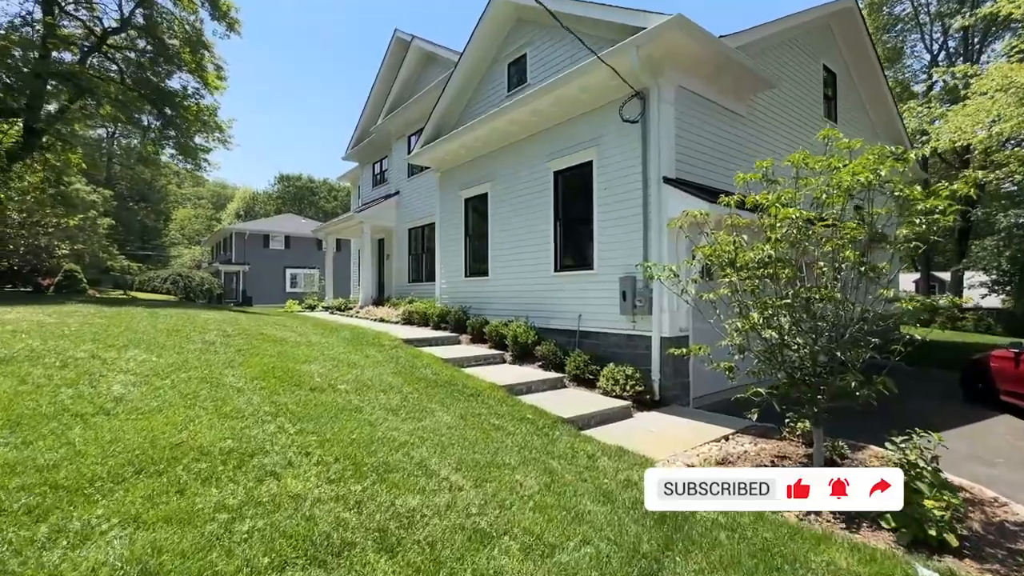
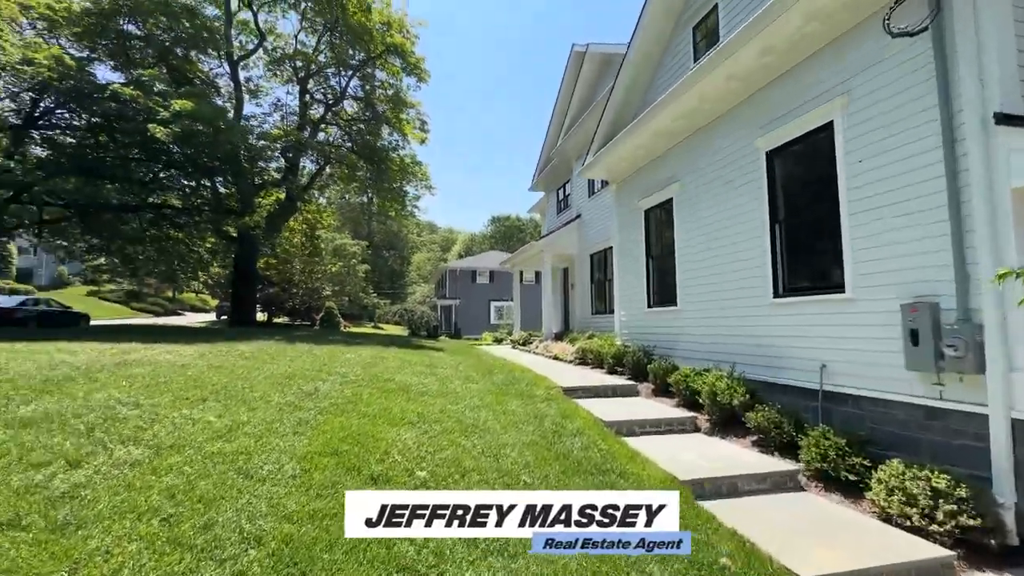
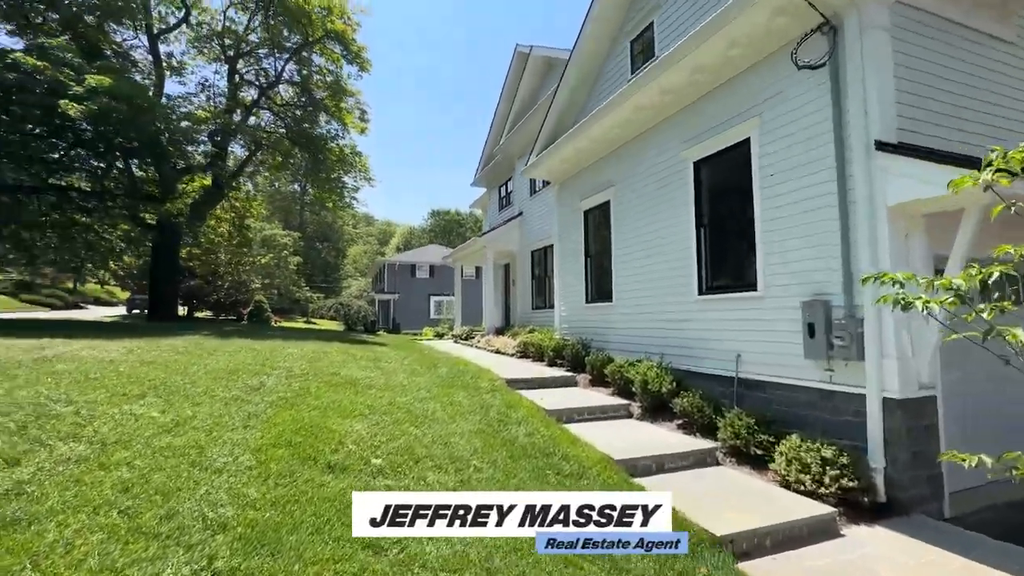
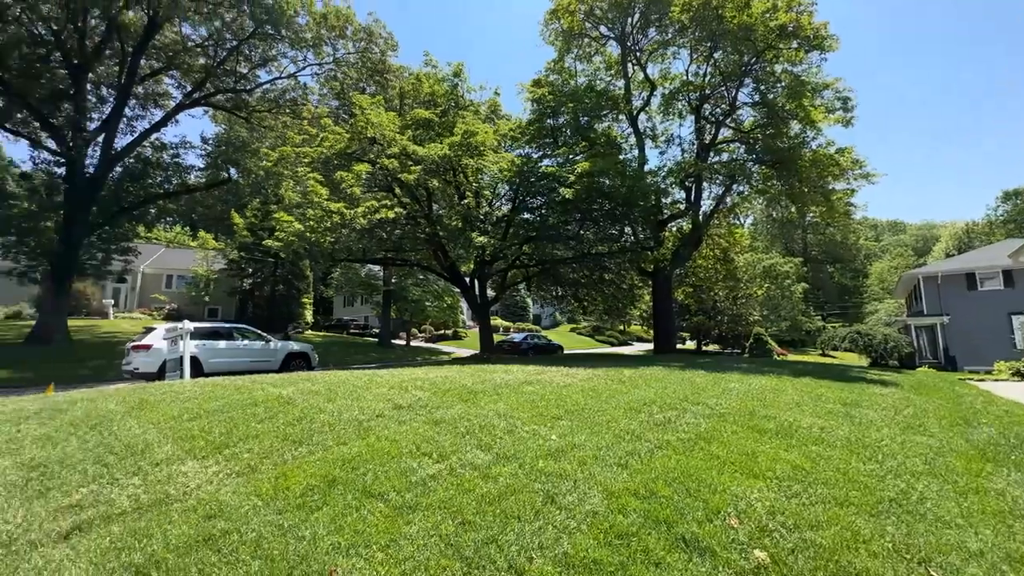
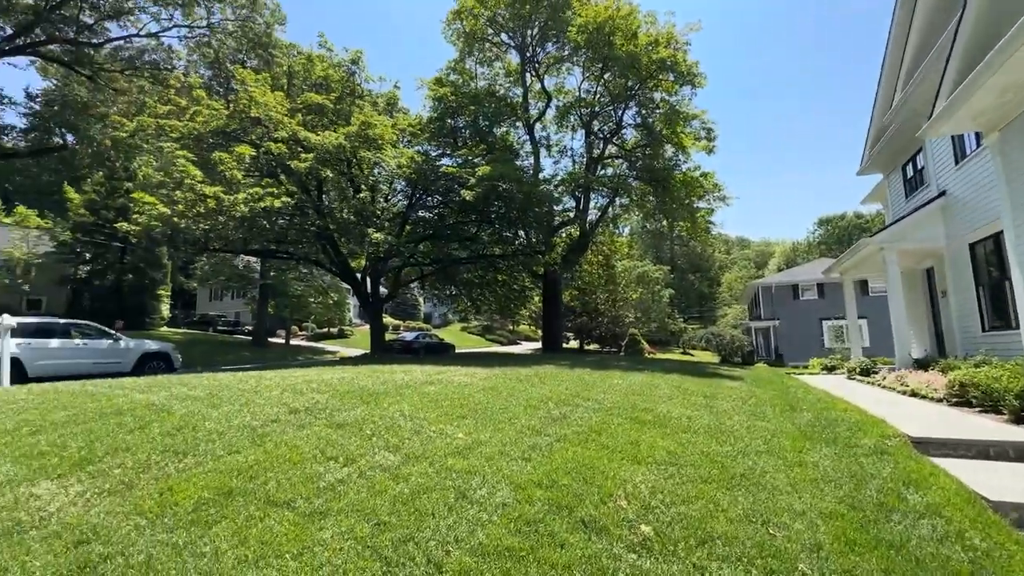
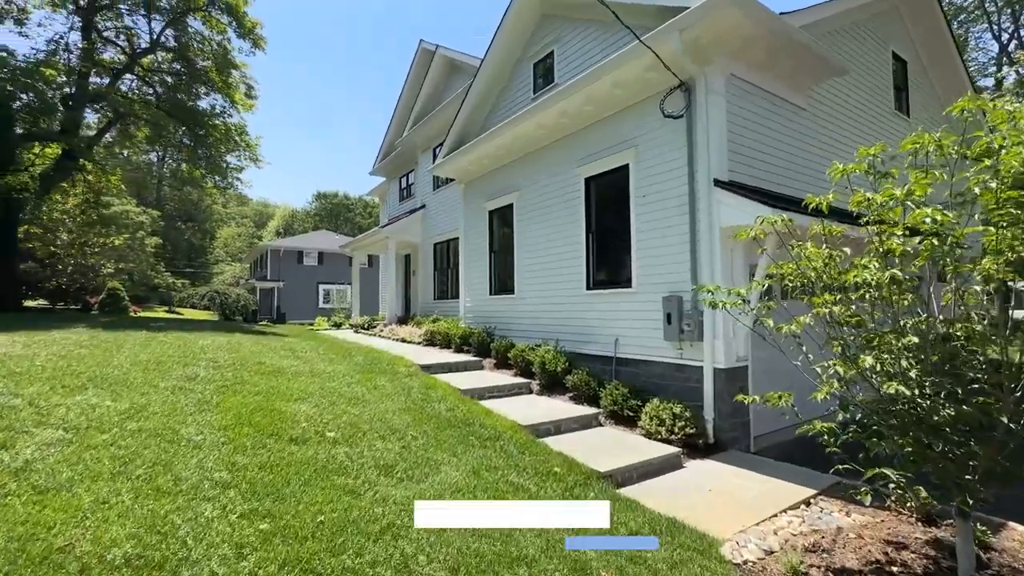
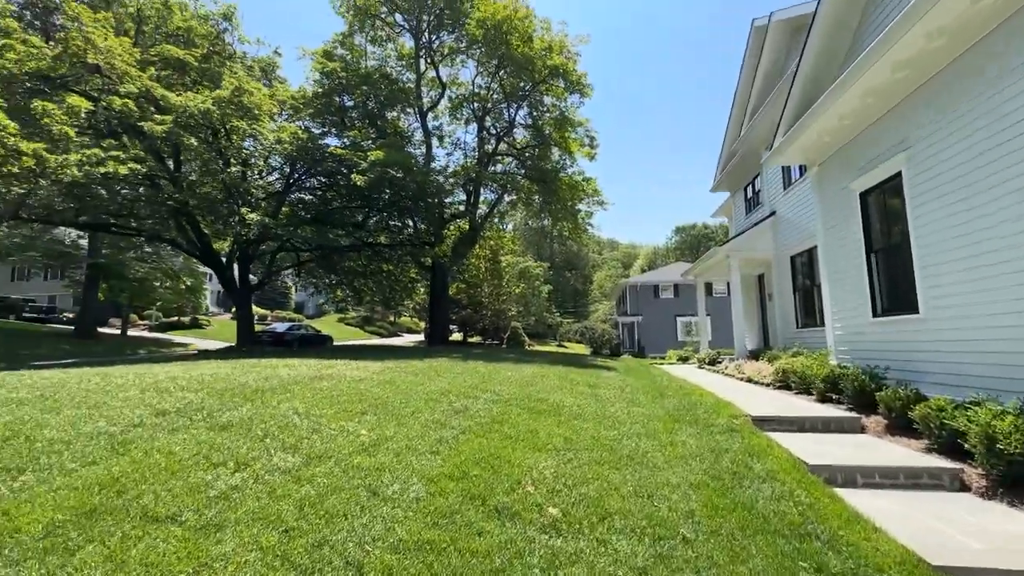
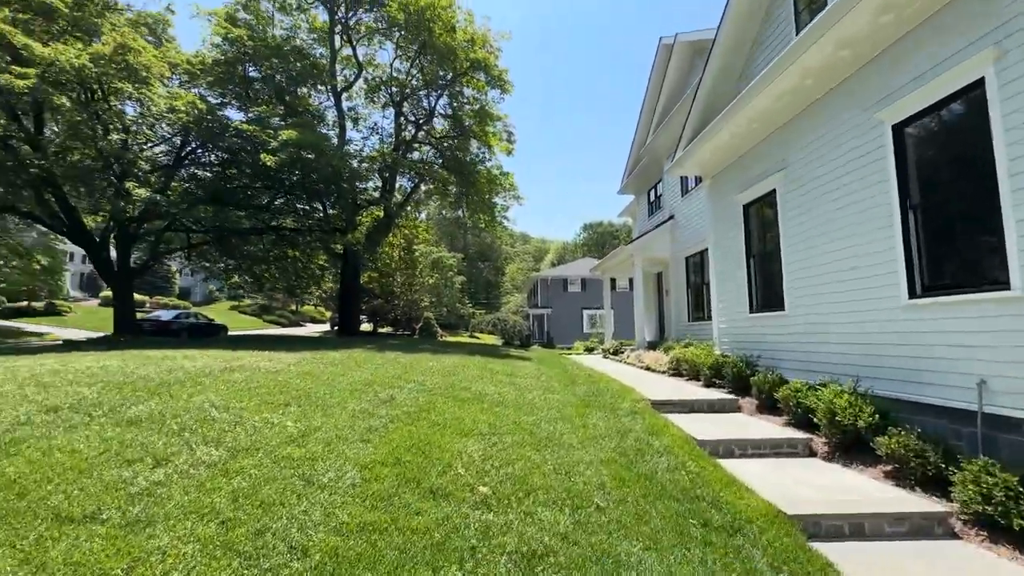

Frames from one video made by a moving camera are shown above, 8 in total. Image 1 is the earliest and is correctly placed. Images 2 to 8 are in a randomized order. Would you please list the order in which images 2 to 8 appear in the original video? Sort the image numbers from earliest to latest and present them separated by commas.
6, 3, 2, 8, 7, 5, 4
